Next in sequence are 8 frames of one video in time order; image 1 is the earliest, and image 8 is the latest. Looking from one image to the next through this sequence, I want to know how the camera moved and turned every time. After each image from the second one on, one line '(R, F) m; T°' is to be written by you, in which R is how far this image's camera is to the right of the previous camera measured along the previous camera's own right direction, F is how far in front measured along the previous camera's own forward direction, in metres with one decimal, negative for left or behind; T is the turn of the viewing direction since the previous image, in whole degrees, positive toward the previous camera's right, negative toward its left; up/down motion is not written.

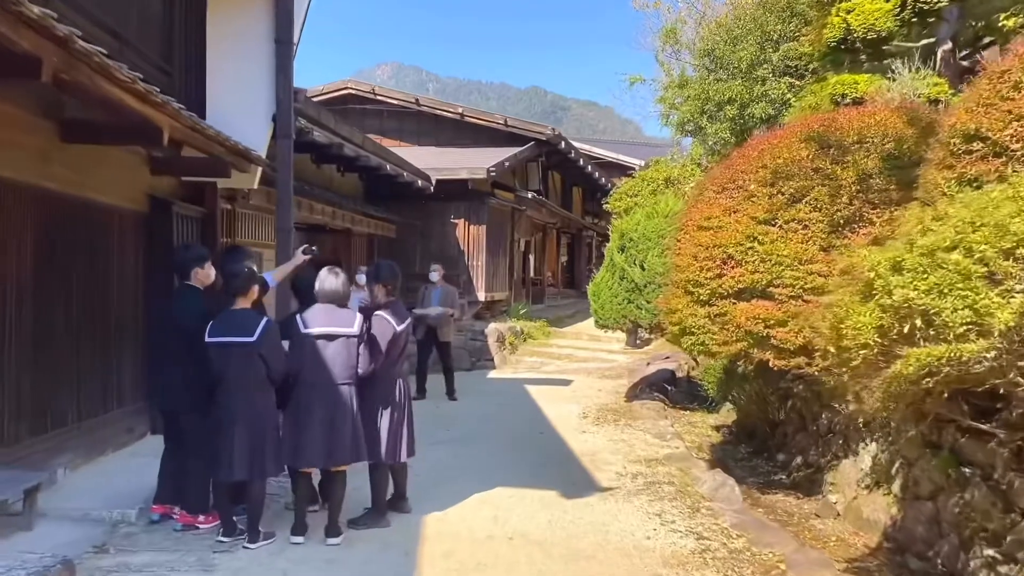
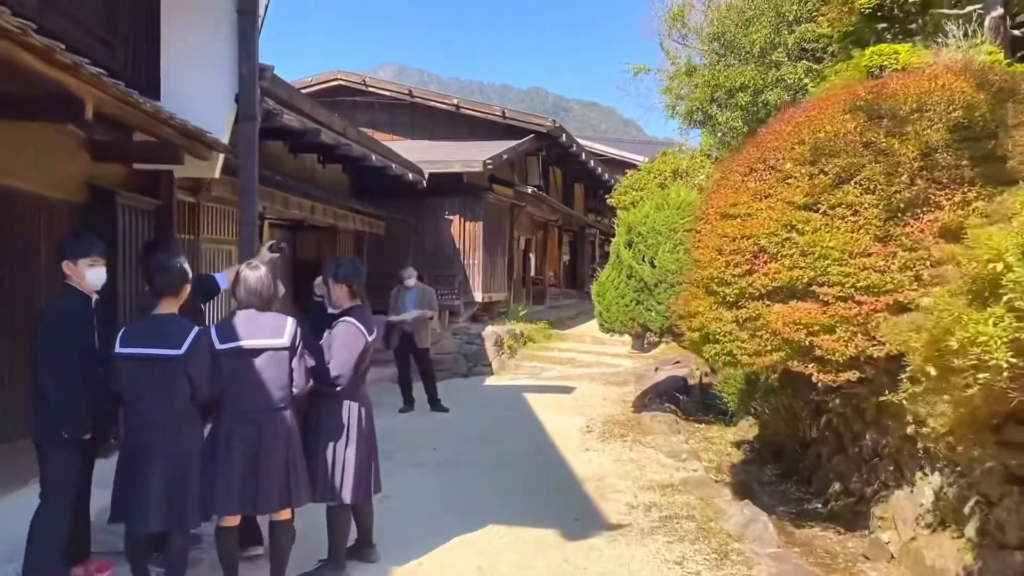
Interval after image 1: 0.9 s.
(+0.1, +0.9) m; 0°
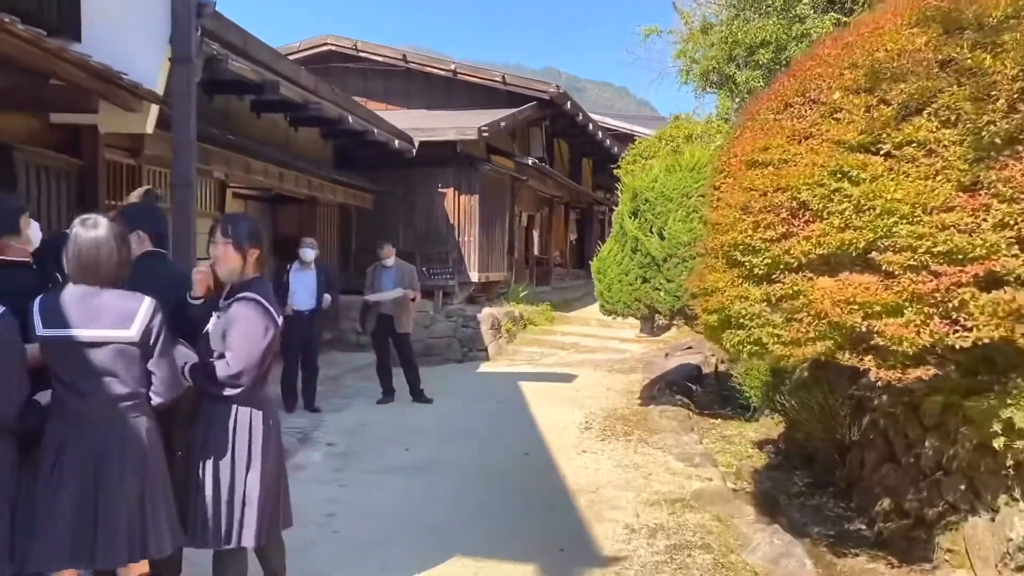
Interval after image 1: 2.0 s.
(+0.2, +1.1) m; -1°
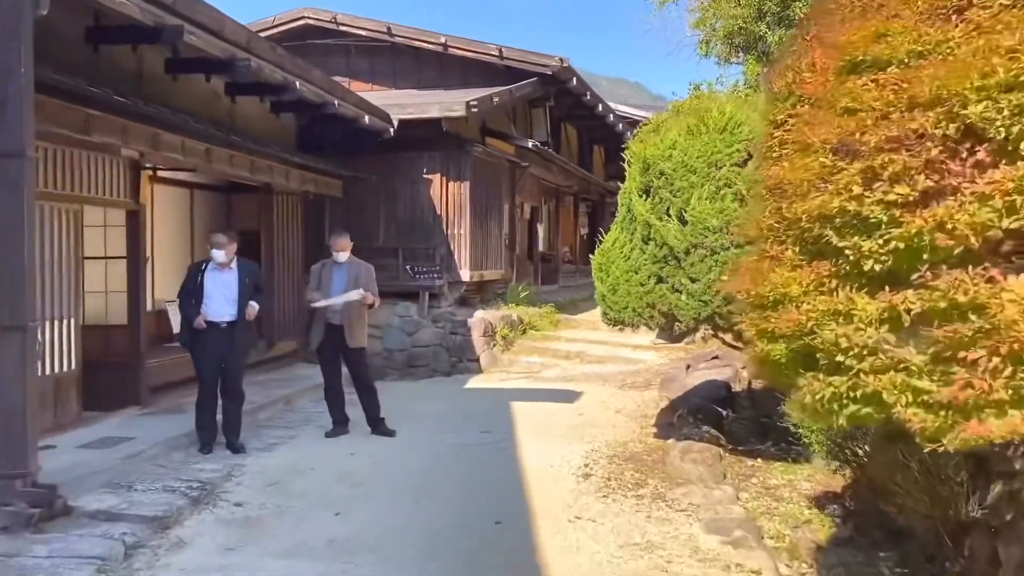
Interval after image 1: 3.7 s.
(+0.3, +1.8) m; -1°
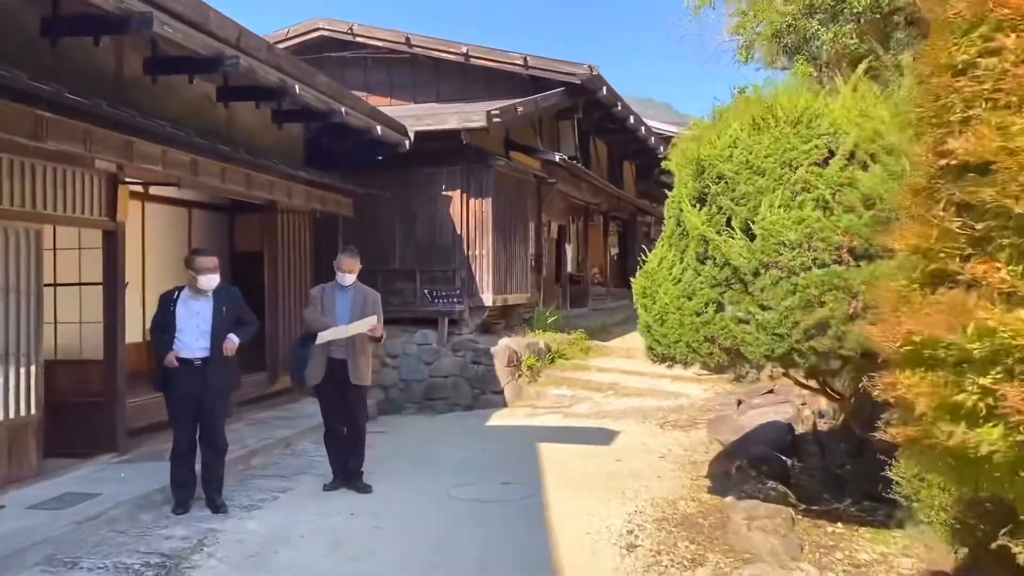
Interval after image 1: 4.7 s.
(0.0, +0.9) m; -2°
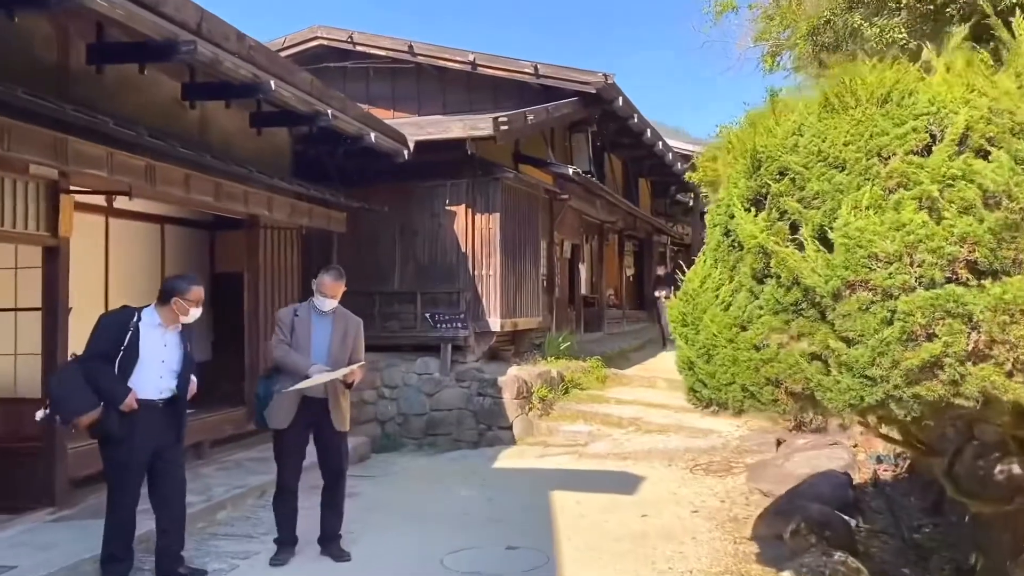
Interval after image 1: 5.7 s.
(0.0, +1.0) m; -1°
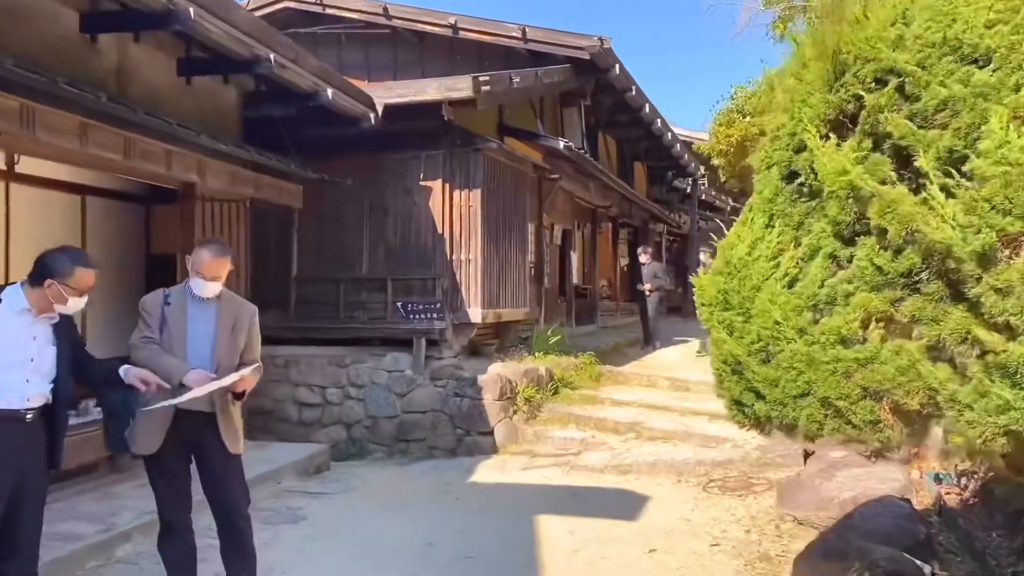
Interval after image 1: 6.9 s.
(+0.1, +1.2) m; +1°
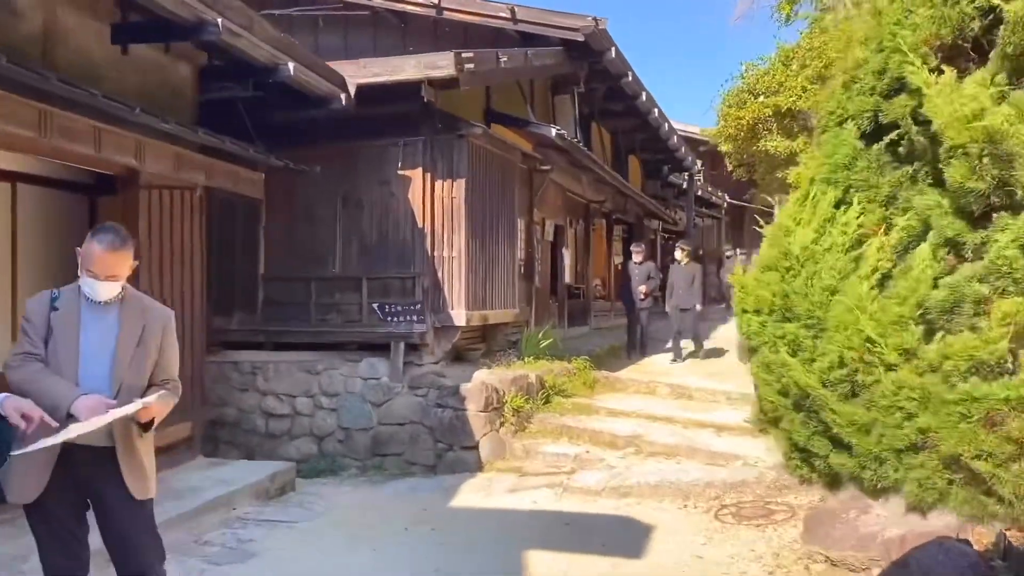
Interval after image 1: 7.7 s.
(0.0, +0.8) m; +1°
